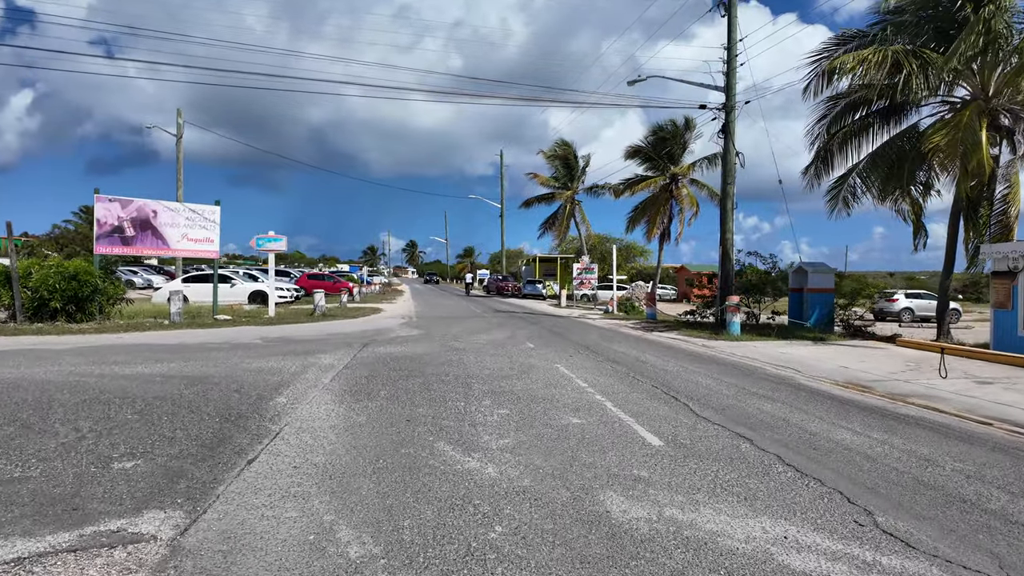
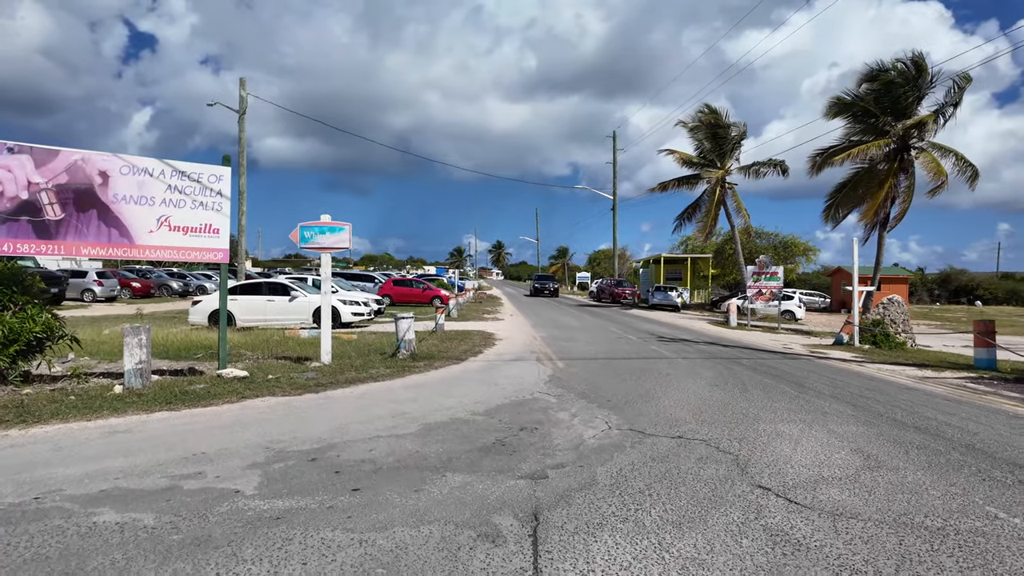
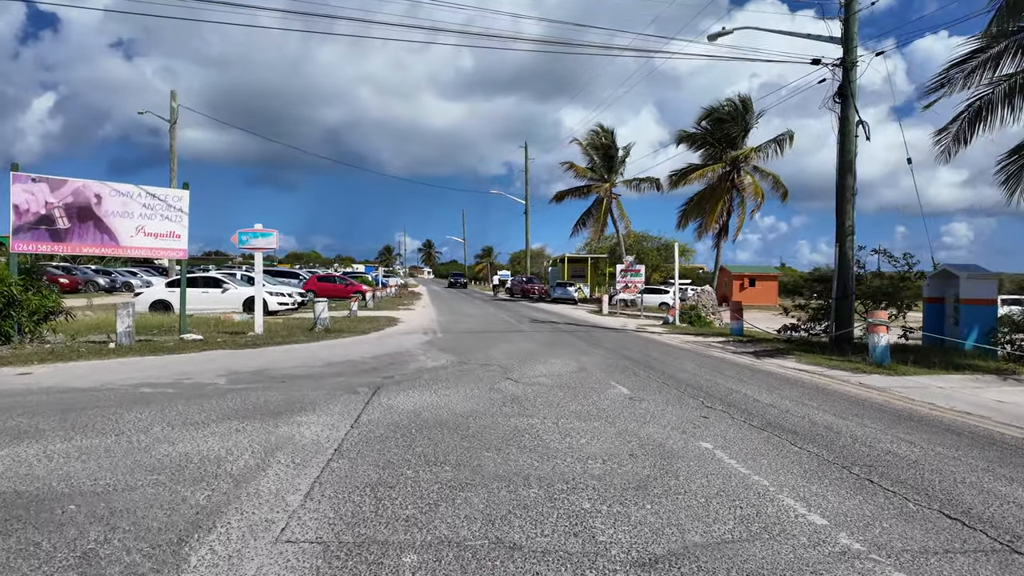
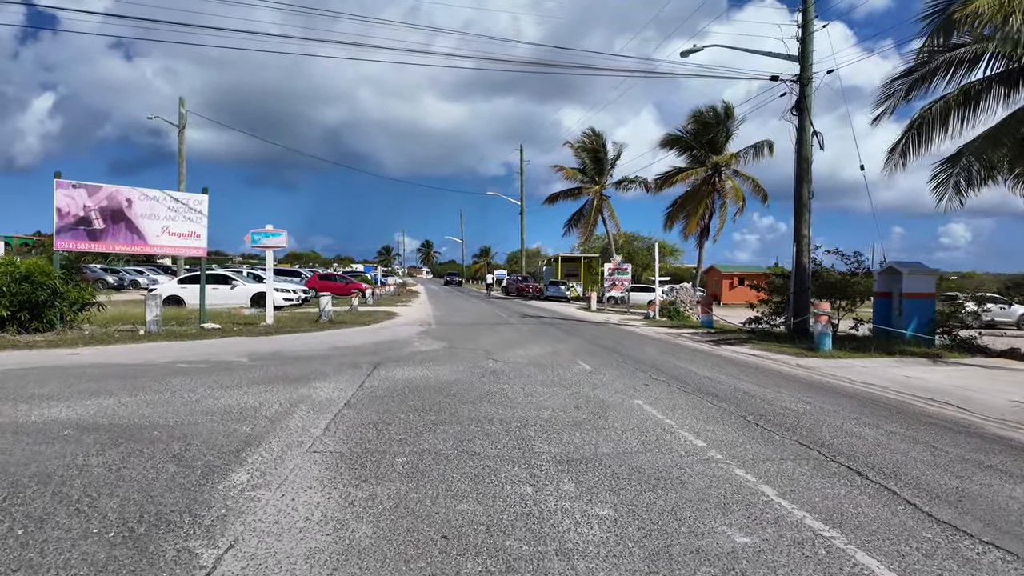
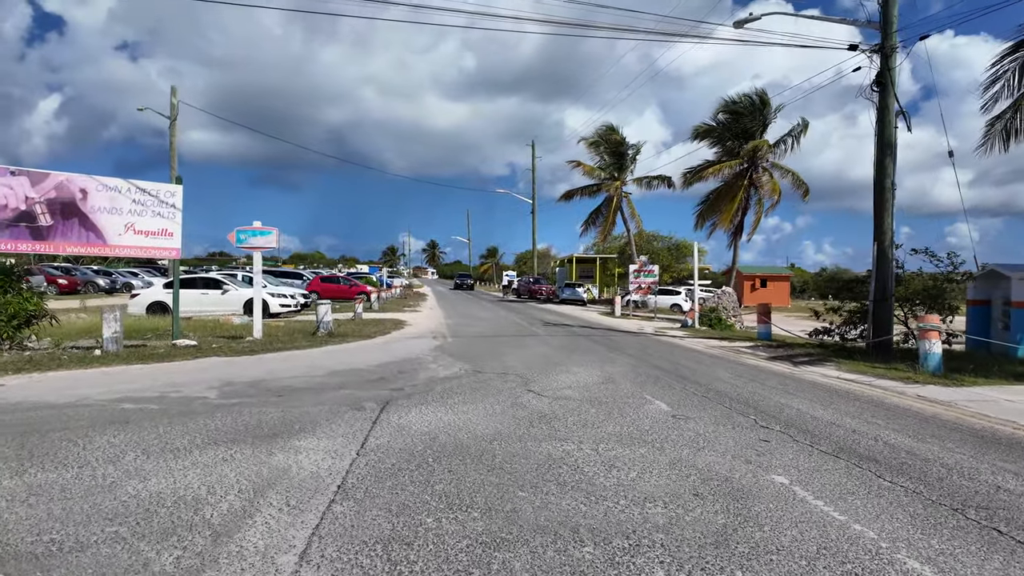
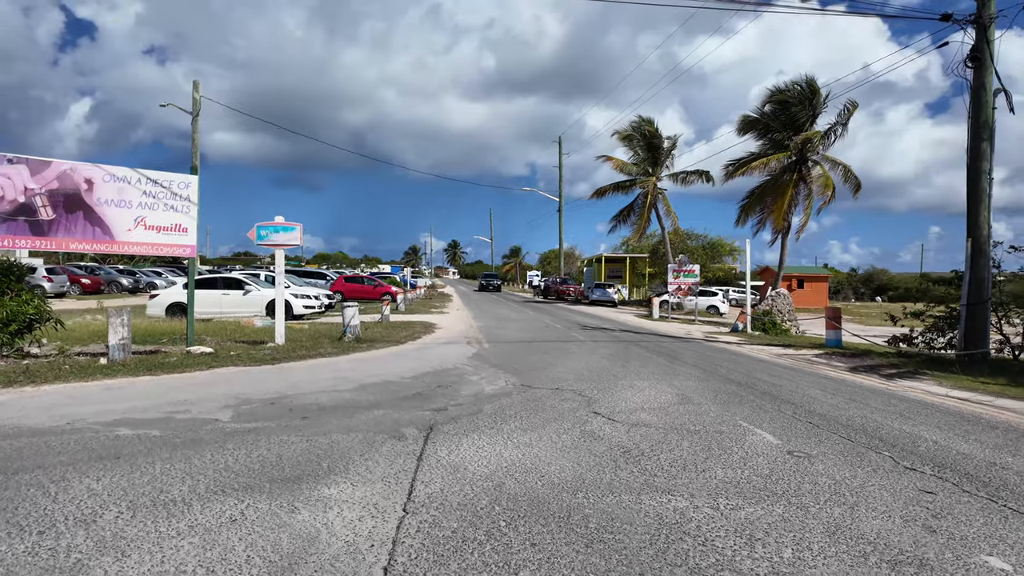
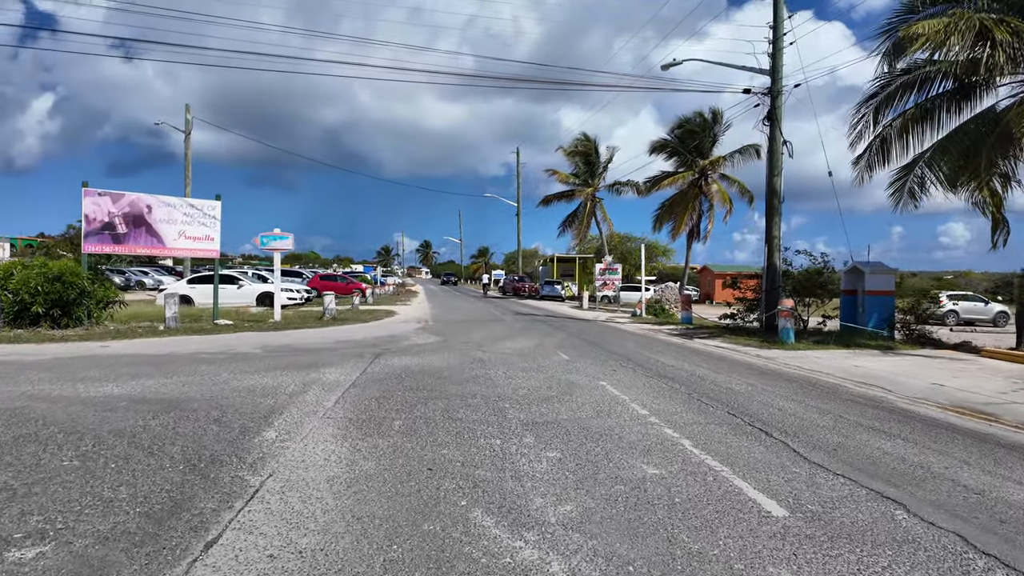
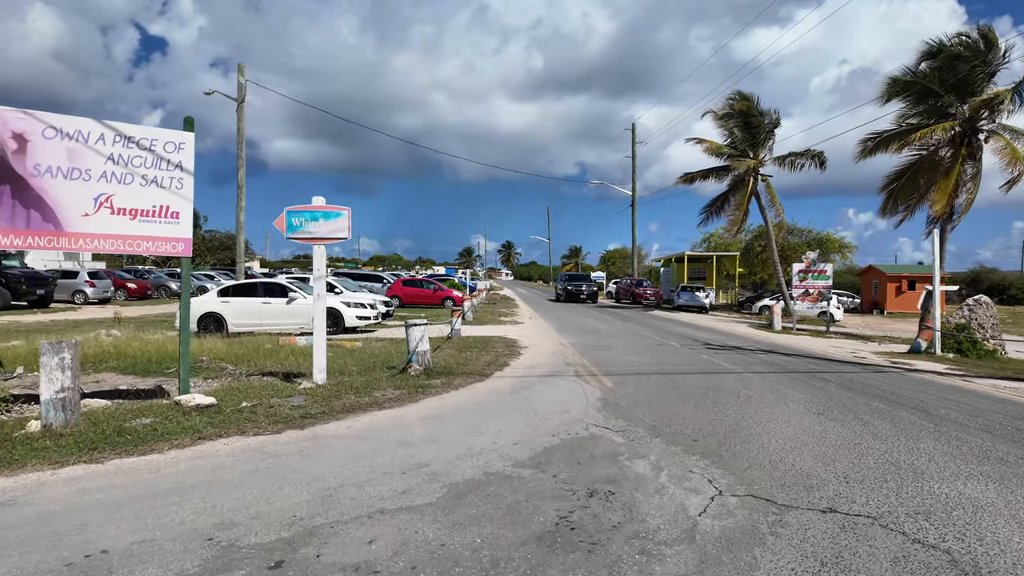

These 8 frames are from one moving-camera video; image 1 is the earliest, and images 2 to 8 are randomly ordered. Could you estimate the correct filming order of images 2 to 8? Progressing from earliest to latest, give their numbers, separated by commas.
7, 4, 3, 5, 6, 2, 8
